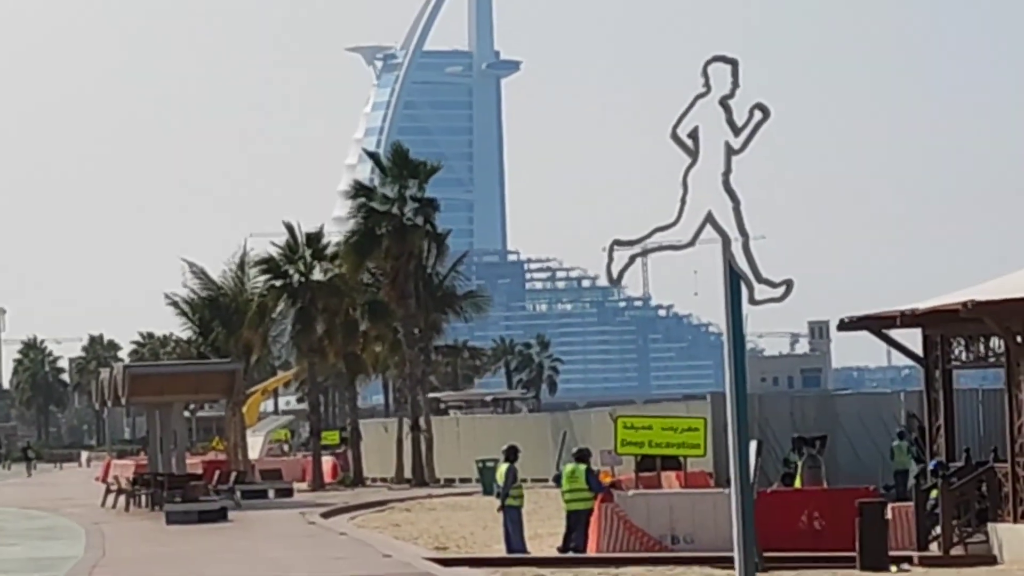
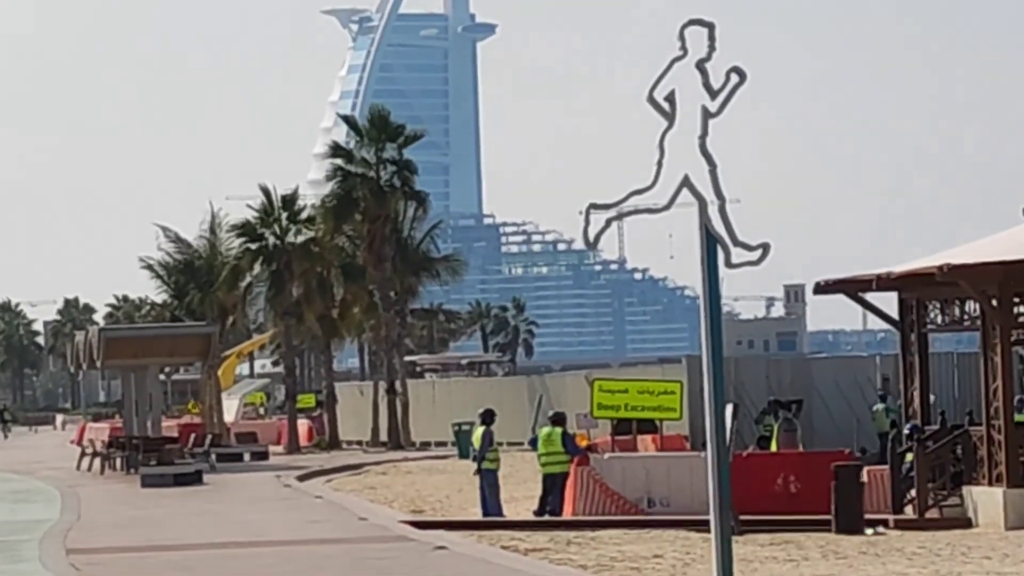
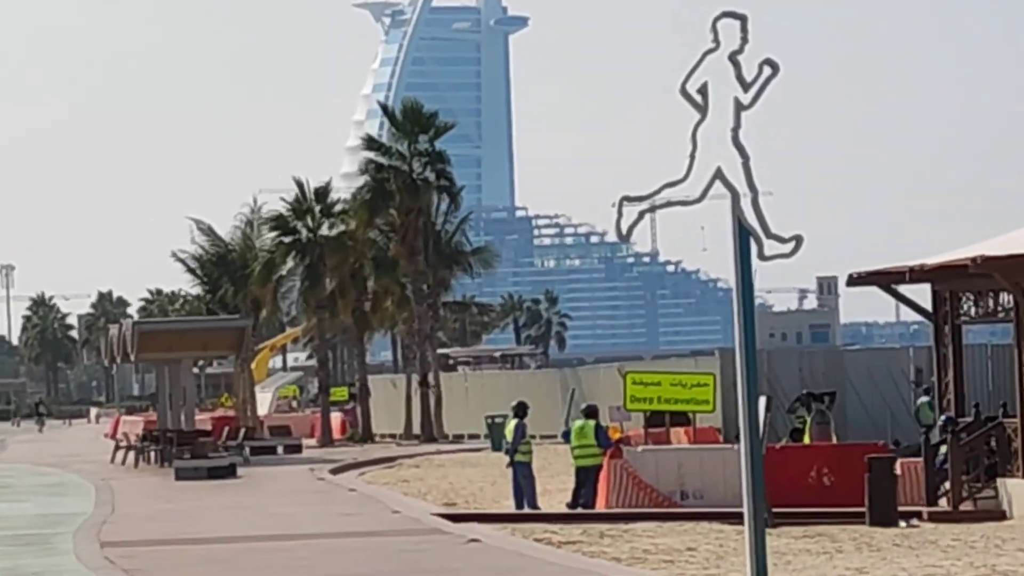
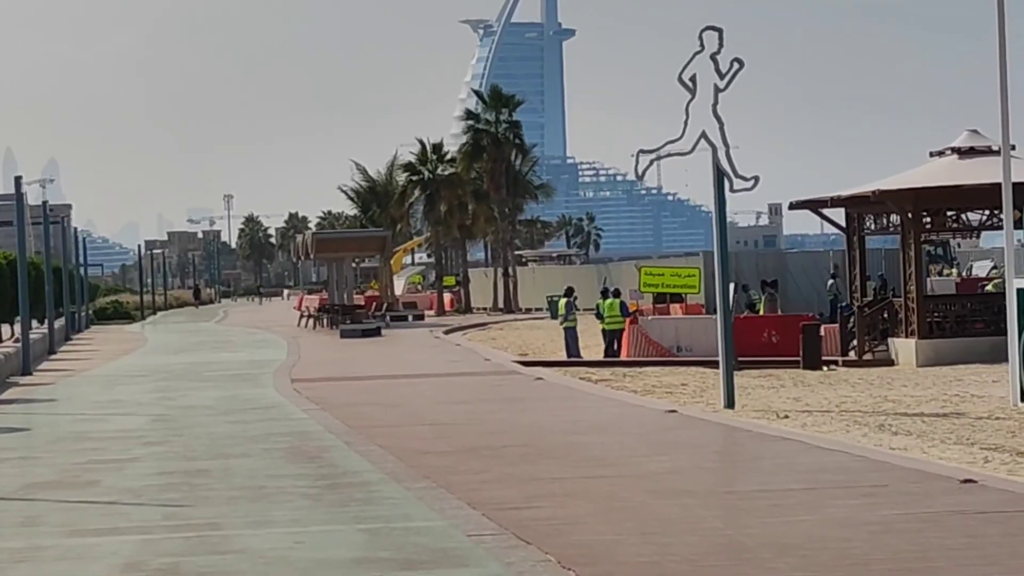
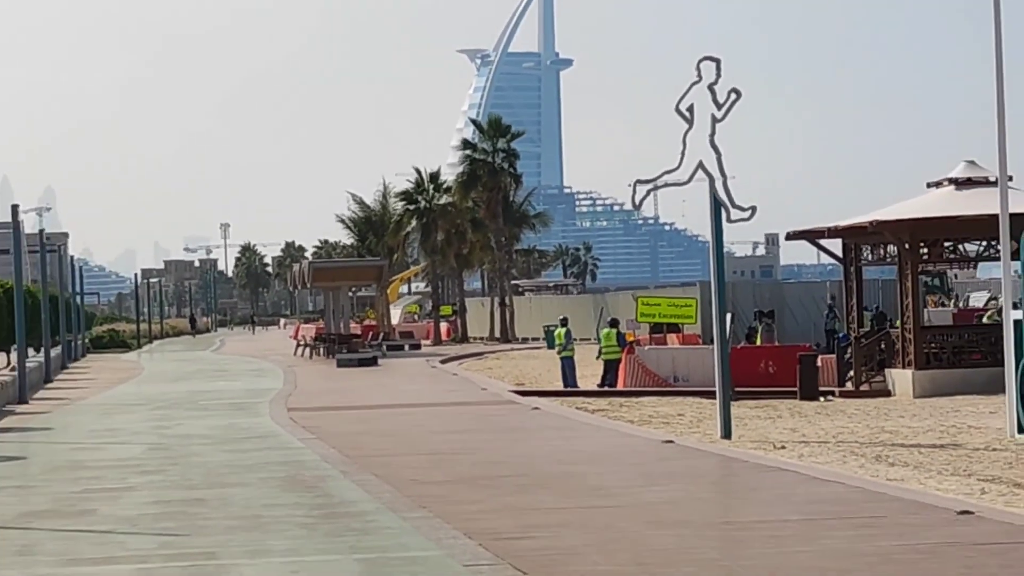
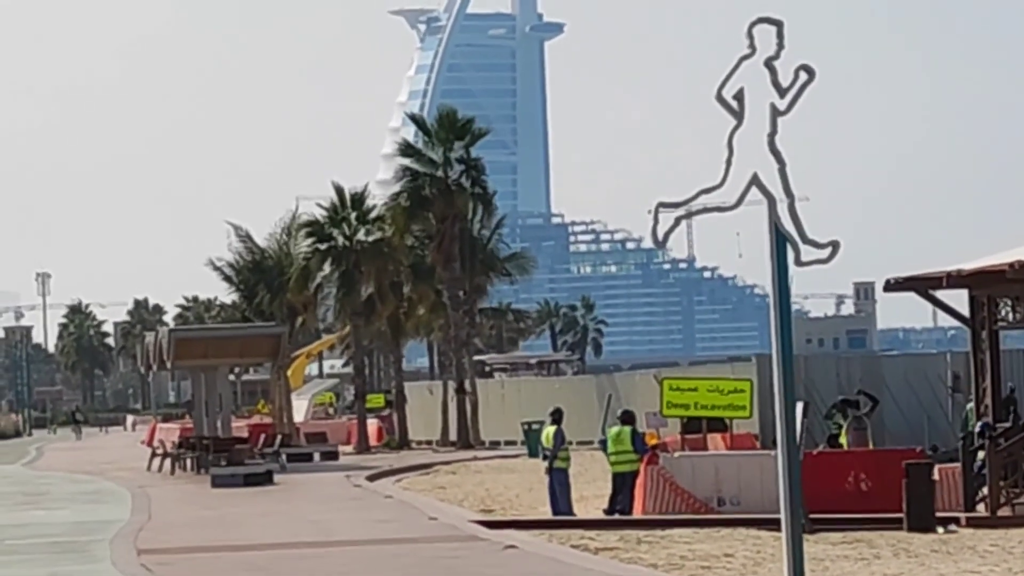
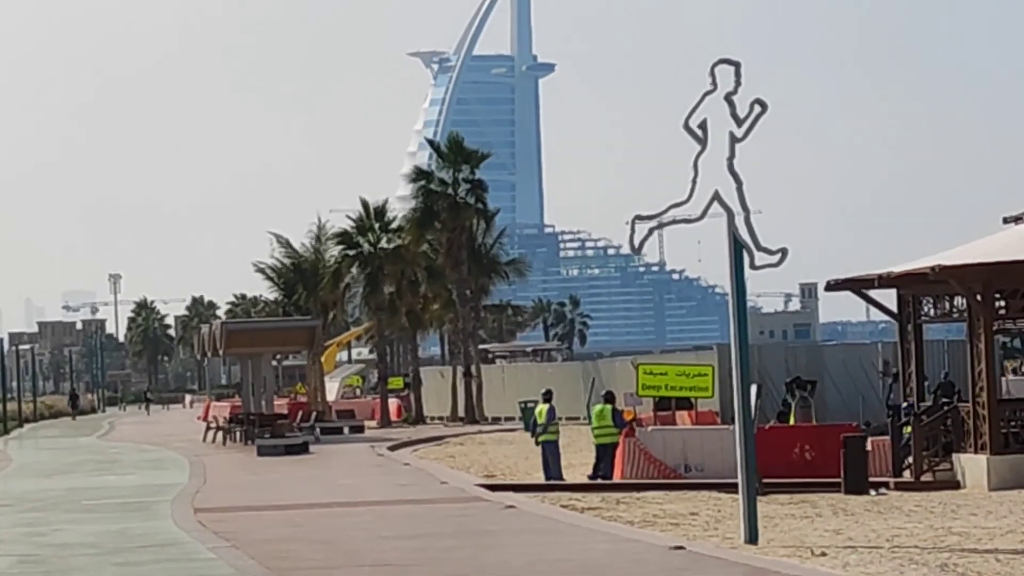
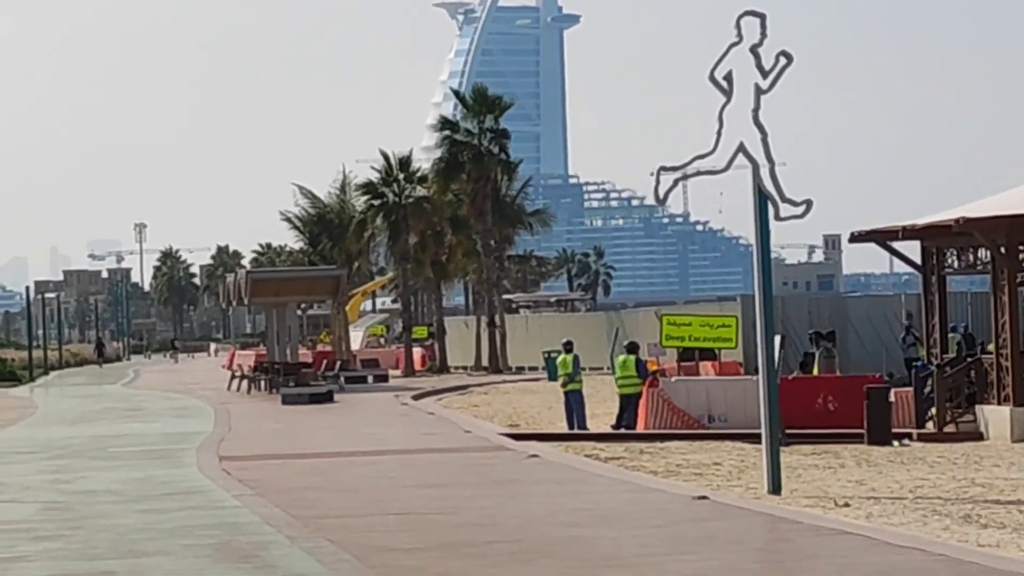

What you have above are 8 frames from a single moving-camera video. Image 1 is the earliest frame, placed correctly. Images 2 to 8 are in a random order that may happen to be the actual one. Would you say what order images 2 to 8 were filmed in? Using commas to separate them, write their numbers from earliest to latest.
2, 3, 6, 7, 8, 5, 4
